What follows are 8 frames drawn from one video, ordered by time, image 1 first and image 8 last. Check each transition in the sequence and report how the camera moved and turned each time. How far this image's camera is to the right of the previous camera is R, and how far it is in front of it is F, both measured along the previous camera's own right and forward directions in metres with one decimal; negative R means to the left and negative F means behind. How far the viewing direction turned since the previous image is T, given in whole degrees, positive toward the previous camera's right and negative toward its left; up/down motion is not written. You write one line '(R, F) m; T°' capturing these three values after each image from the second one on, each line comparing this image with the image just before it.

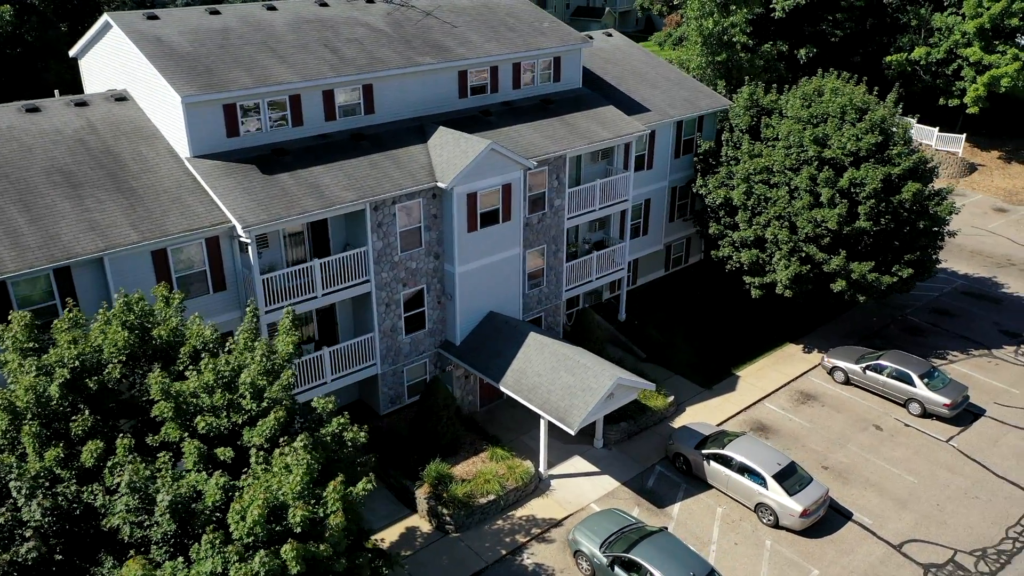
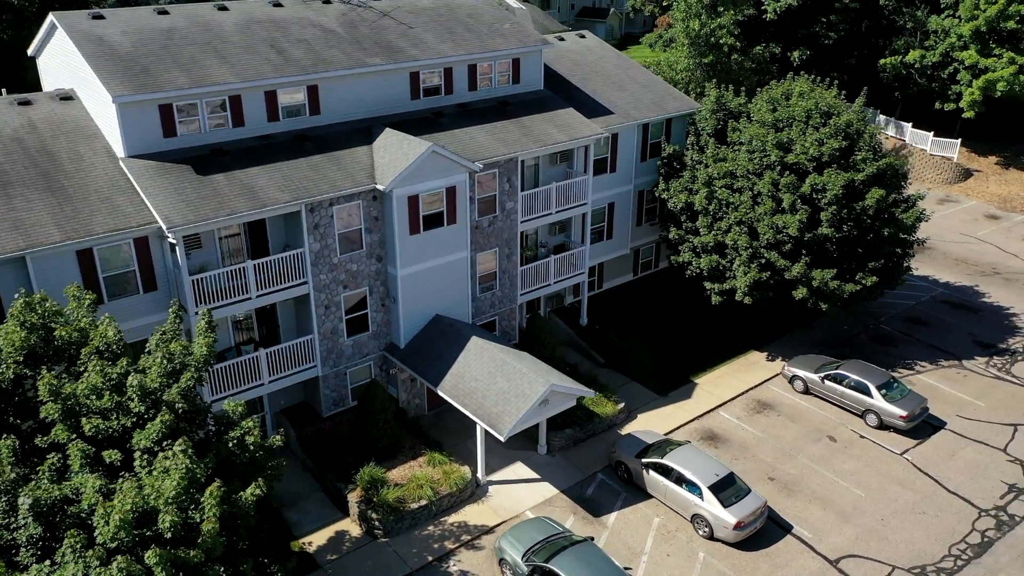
(+2.2, +0.2) m; -2°
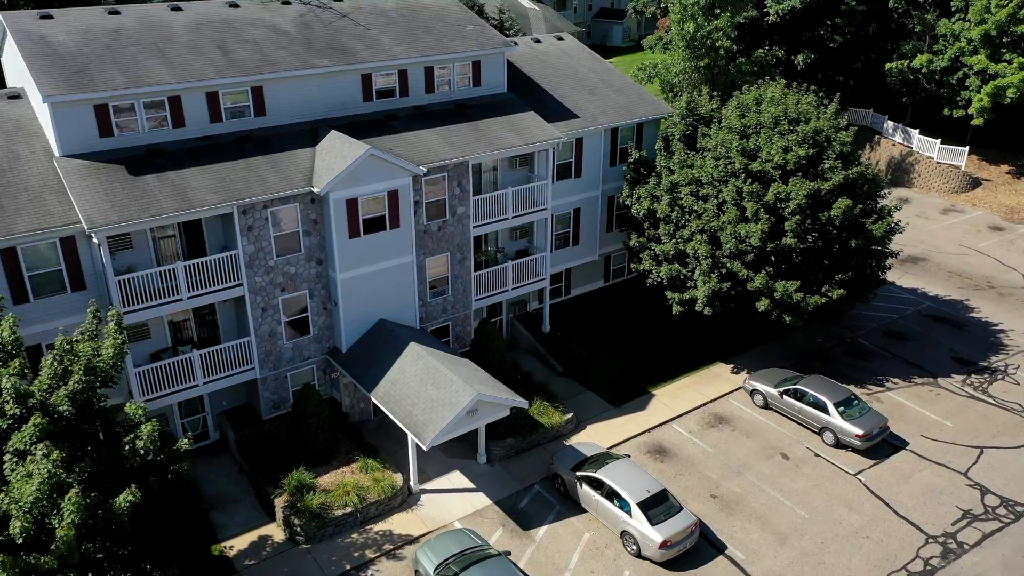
(+2.7, +0.4) m; -3°
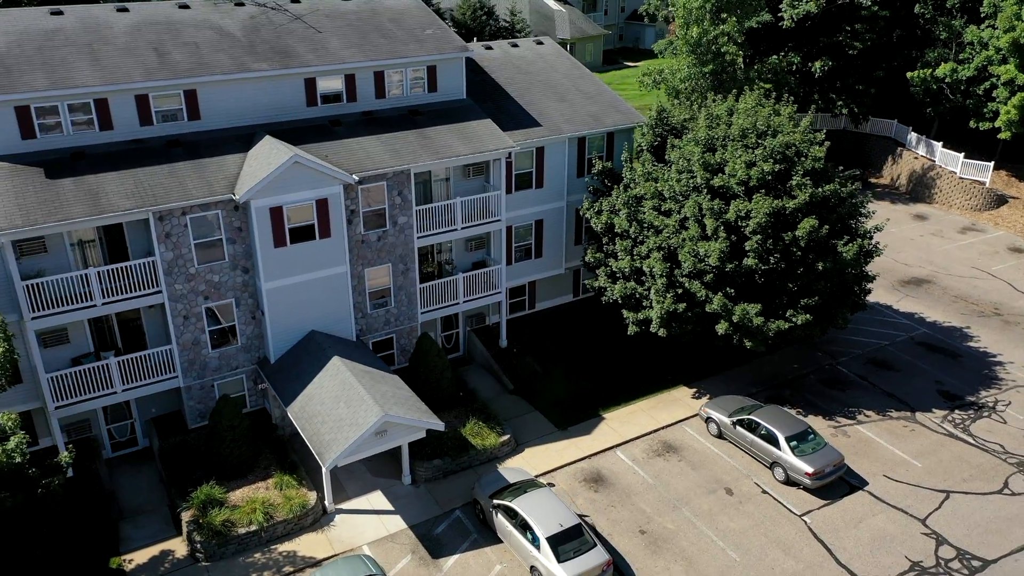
(+3.4, +1.1) m; -4°
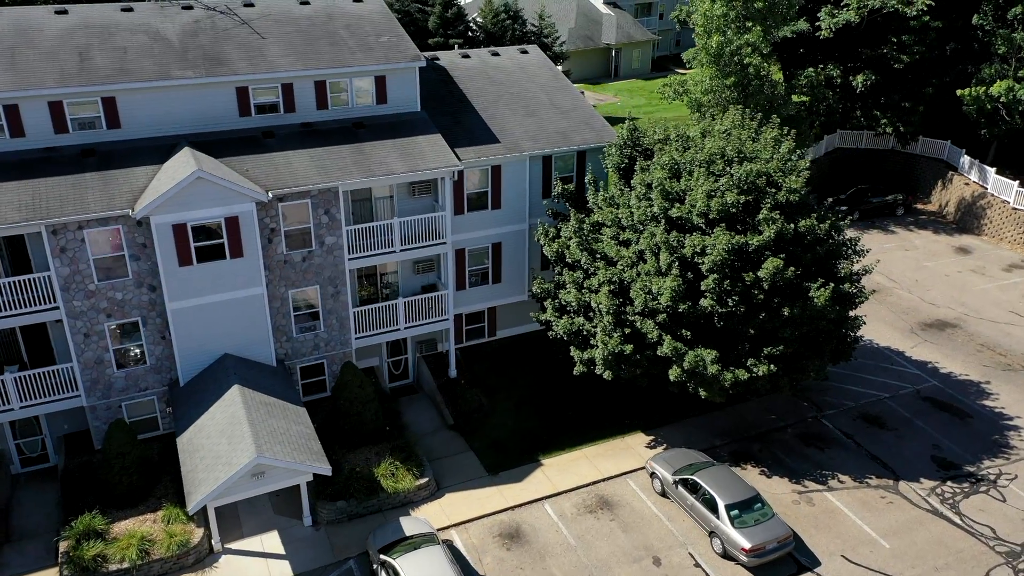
(+4.2, +2.1) m; -6°
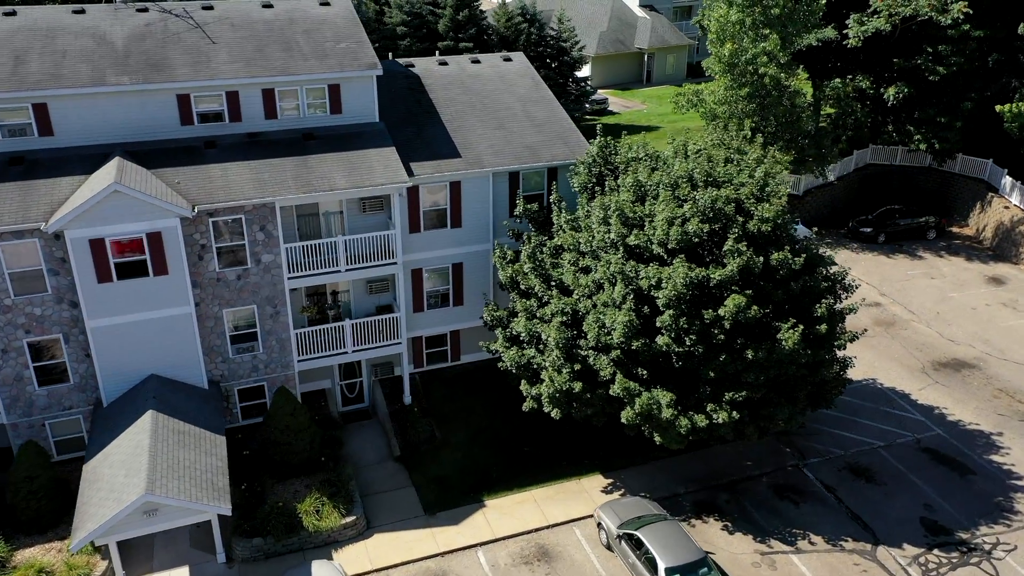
(+2.9, +1.8) m; -4°
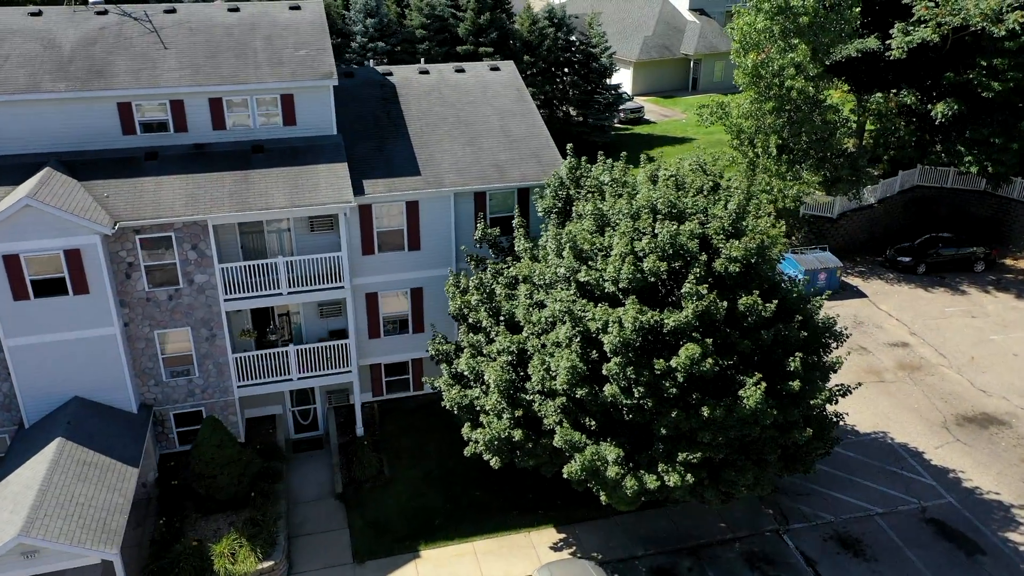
(+3.0, +2.0) m; -5°
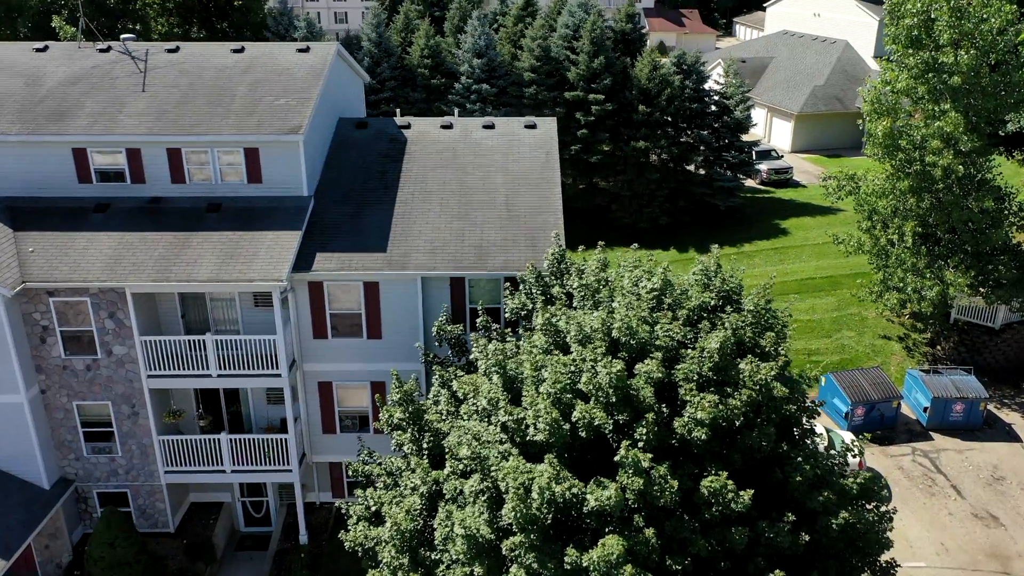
(+4.8, +4.8) m; -14°
